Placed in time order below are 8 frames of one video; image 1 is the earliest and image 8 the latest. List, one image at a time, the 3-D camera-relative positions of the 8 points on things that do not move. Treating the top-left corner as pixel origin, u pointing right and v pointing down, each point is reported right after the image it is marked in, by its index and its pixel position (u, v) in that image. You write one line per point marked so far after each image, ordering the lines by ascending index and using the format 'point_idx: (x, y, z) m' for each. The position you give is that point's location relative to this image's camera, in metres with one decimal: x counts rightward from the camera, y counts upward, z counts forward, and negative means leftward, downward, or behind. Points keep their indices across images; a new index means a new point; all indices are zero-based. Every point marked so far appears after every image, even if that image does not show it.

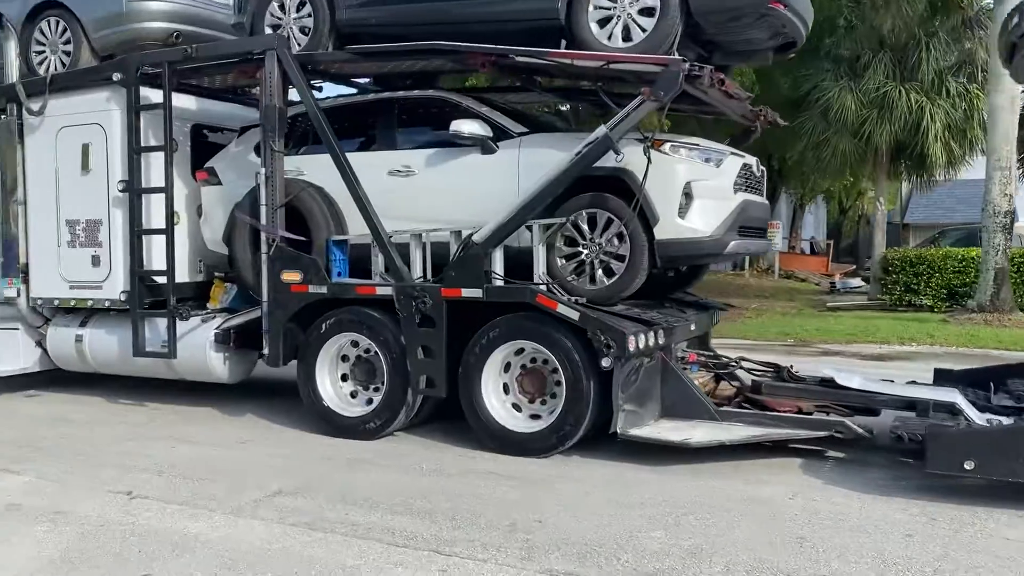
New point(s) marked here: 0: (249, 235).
0: (-2.1, +0.4, +6.8) m
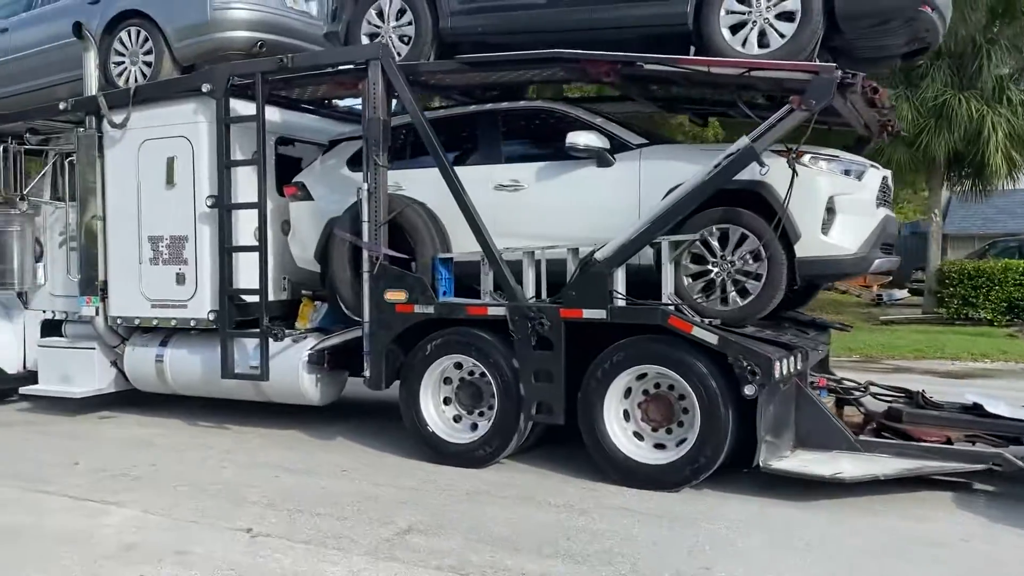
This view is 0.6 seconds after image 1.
0: (-1.2, +0.2, +6.5) m
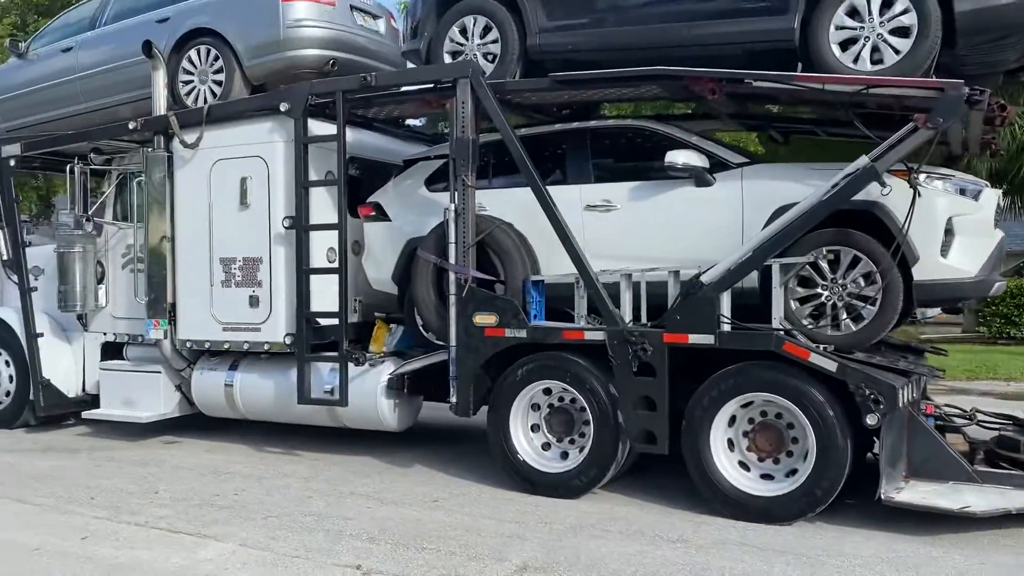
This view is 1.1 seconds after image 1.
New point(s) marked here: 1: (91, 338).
0: (-0.6, +0.1, +6.3) m
1: (-4.0, -0.5, +8.4) m
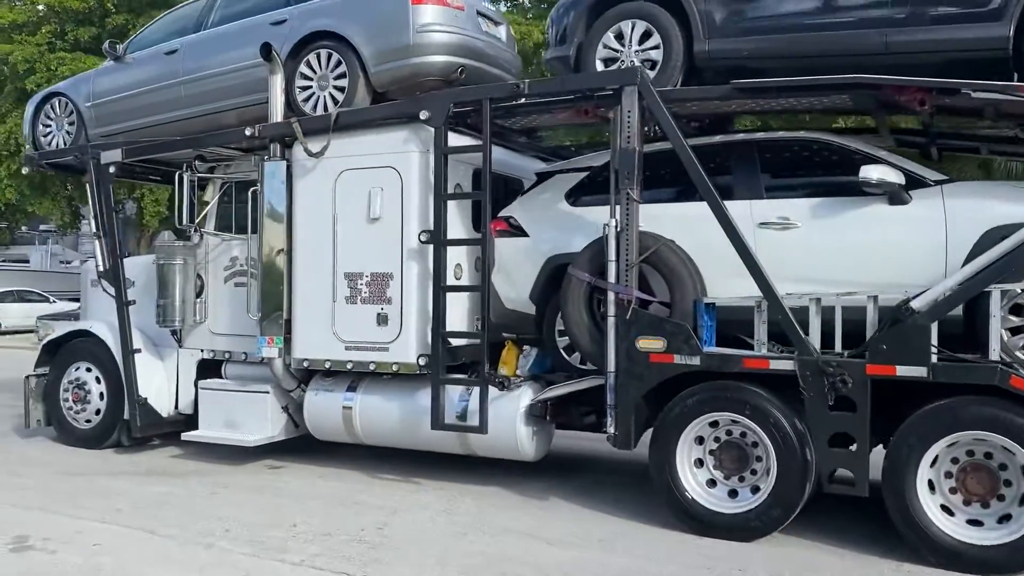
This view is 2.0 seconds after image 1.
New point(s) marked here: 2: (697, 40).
0: (+0.5, -0.1, +5.9) m
1: (-3.0, -0.6, +8.0) m
2: (+1.2, +1.7, +5.9) m
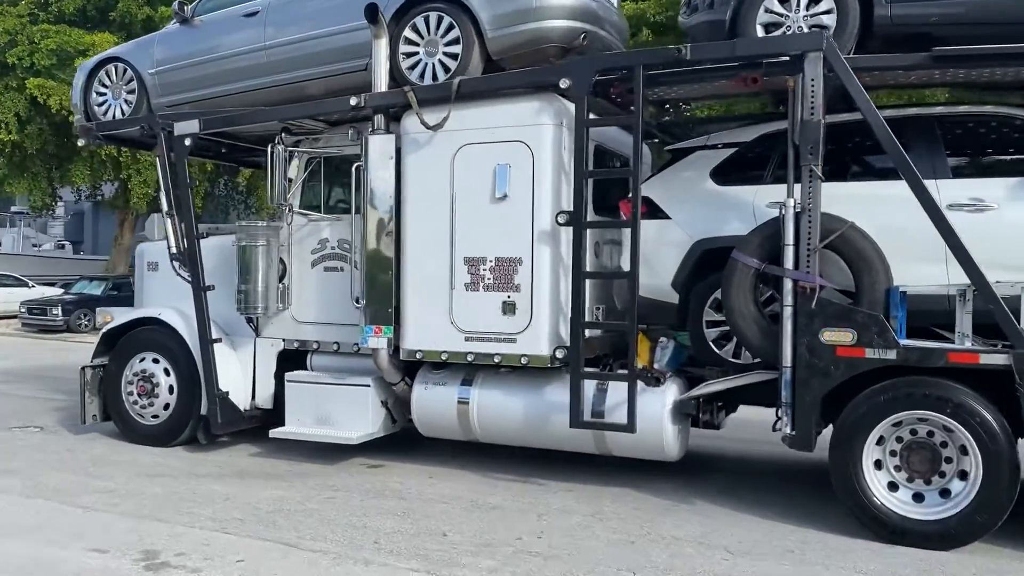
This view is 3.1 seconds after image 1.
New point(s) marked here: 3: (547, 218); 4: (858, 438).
0: (+1.5, 0.0, +5.4) m
1: (-2.1, -0.5, +7.4) m
2: (+2.2, +1.8, +5.4) m
3: (+0.2, +0.5, +5.9) m
4: (+2.0, -0.9, +5.2) m
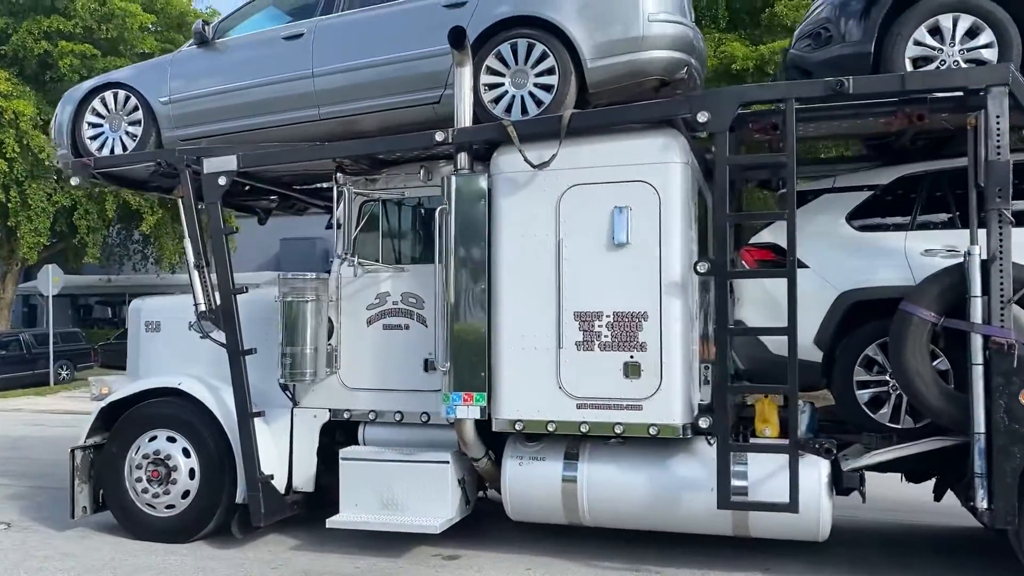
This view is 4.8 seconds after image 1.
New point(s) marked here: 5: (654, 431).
0: (+2.3, -0.3, +4.9) m
1: (-1.5, -0.9, +6.3) m
2: (+3.0, +1.4, +5.1) m
3: (+1.0, +0.1, +5.3) m
4: (+2.9, -1.2, +4.7) m
5: (+0.9, -0.9, +5.3) m
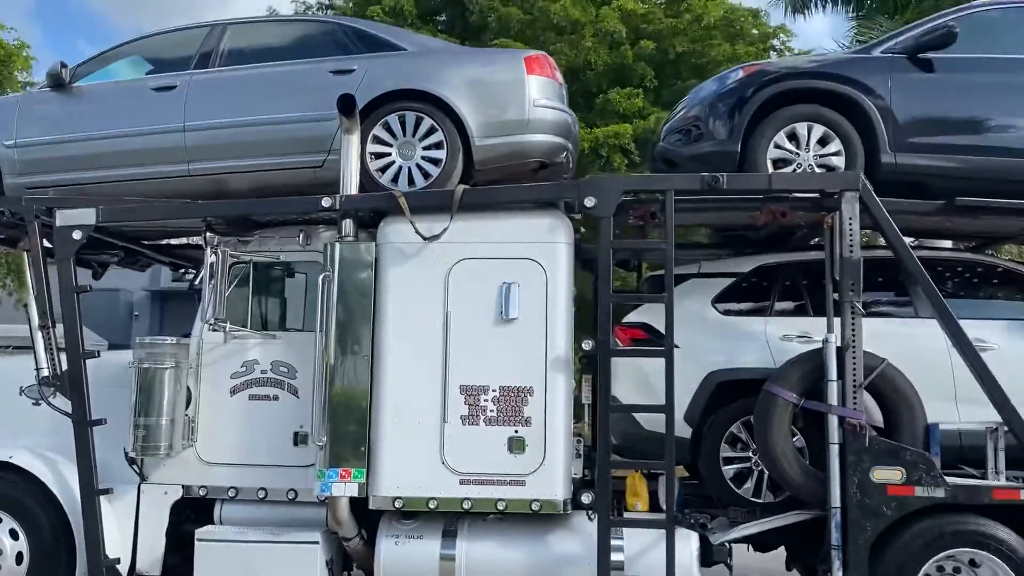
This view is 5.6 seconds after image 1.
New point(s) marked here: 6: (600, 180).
0: (+1.7, -0.8, +5.3) m
1: (-2.3, -1.4, +5.9) m
2: (+2.4, +0.9, +5.8) m
3: (+0.3, -0.3, +5.4) m
4: (+2.3, -1.7, +5.1) m
5: (+0.2, -1.3, +5.3) m
6: (+0.5, +0.7, +5.4) m
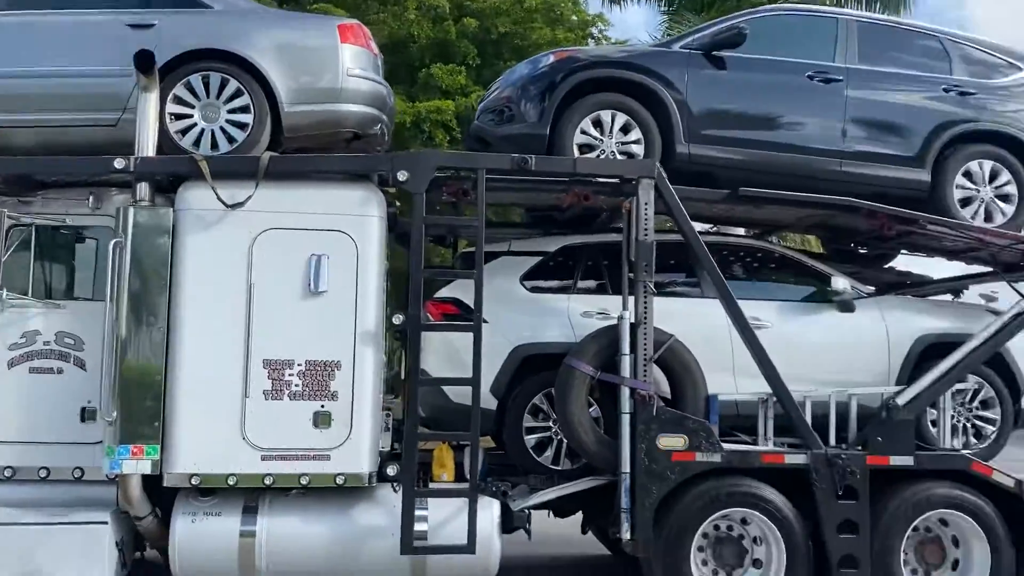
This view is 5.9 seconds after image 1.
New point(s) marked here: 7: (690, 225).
0: (+0.5, -0.7, +5.5) m
1: (-3.6, -1.1, +5.3) m
2: (+1.1, +1.0, +6.1) m
3: (-0.9, -0.2, +5.4) m
4: (+1.1, -1.6, +5.5) m
5: (-1.0, -1.2, +5.3) m
6: (-0.6, +0.8, +5.4) m
7: (+1.2, +0.4, +5.7) m
